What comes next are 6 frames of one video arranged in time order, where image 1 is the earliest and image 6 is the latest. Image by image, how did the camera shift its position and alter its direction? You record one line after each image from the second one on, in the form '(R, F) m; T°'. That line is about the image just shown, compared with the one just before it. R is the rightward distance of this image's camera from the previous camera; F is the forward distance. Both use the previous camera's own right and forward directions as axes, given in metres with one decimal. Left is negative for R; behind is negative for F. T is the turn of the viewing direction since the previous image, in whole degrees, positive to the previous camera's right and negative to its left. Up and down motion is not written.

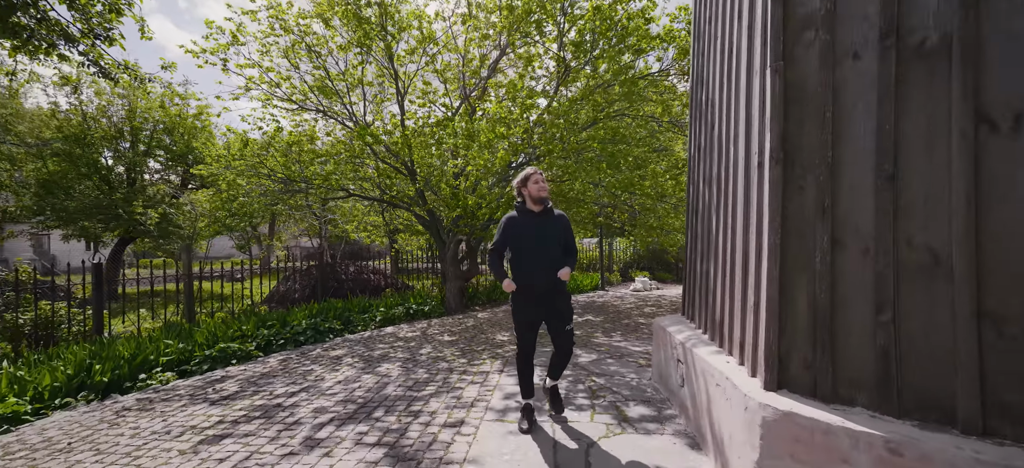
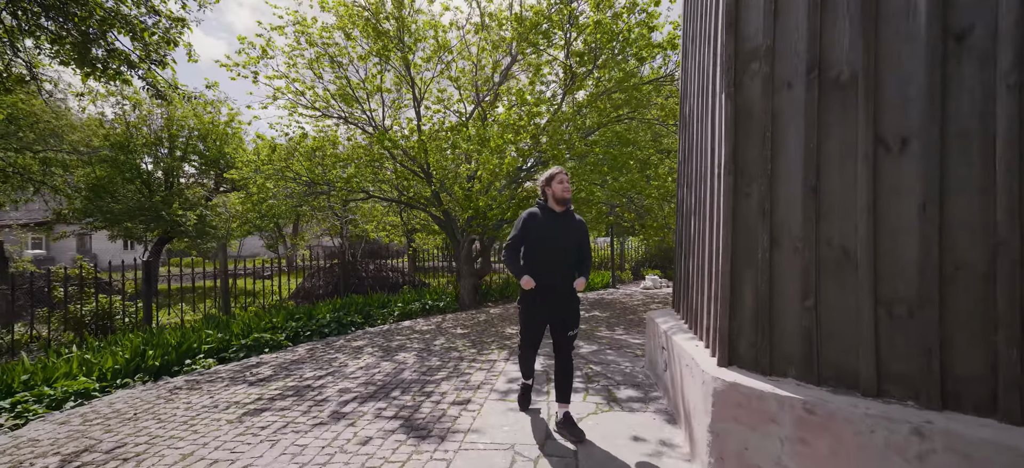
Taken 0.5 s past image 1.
(+0.1, -0.5) m; -2°
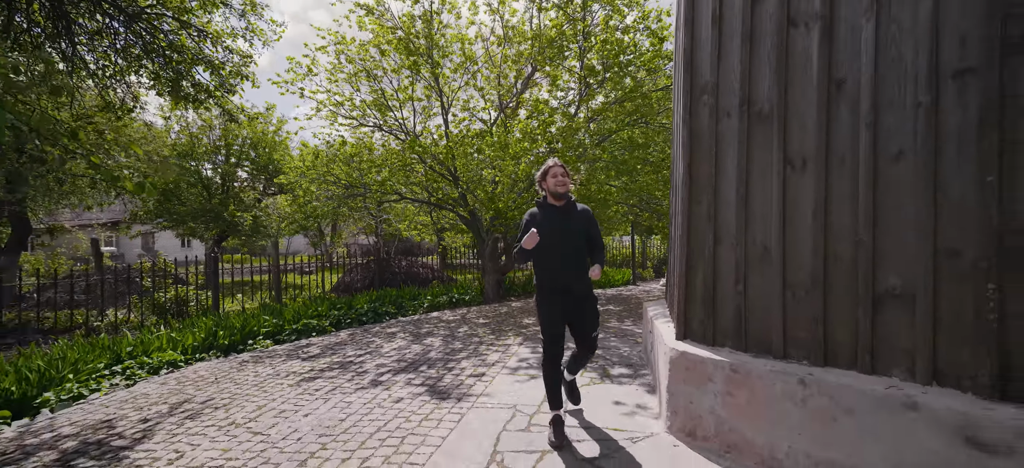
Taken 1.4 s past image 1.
(+0.2, -0.7) m; -4°
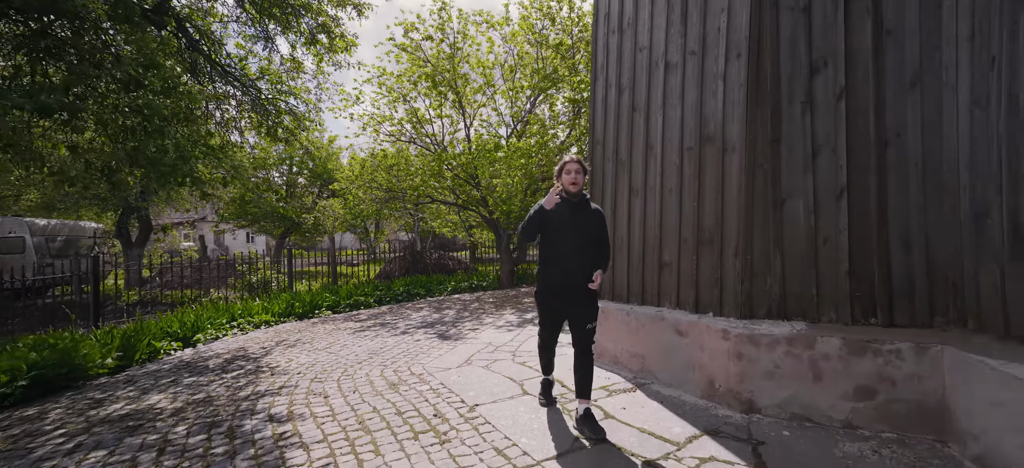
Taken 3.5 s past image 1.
(+0.8, -2.1) m; -5°
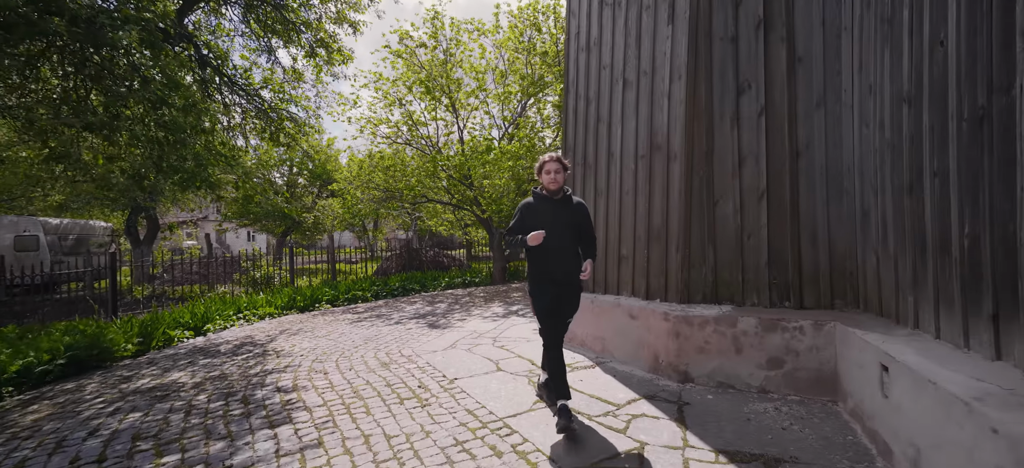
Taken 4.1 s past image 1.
(+0.2, -0.6) m; 0°
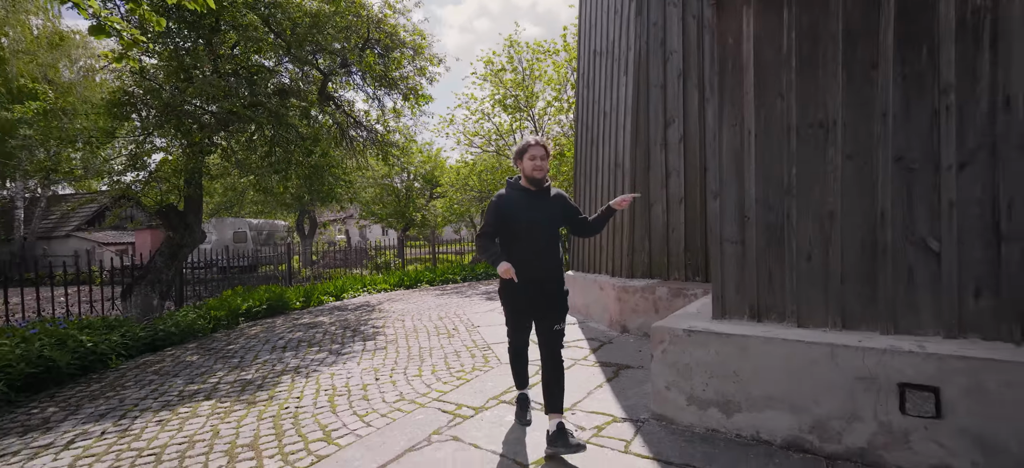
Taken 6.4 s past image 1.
(+1.5, -1.8) m; -15°
